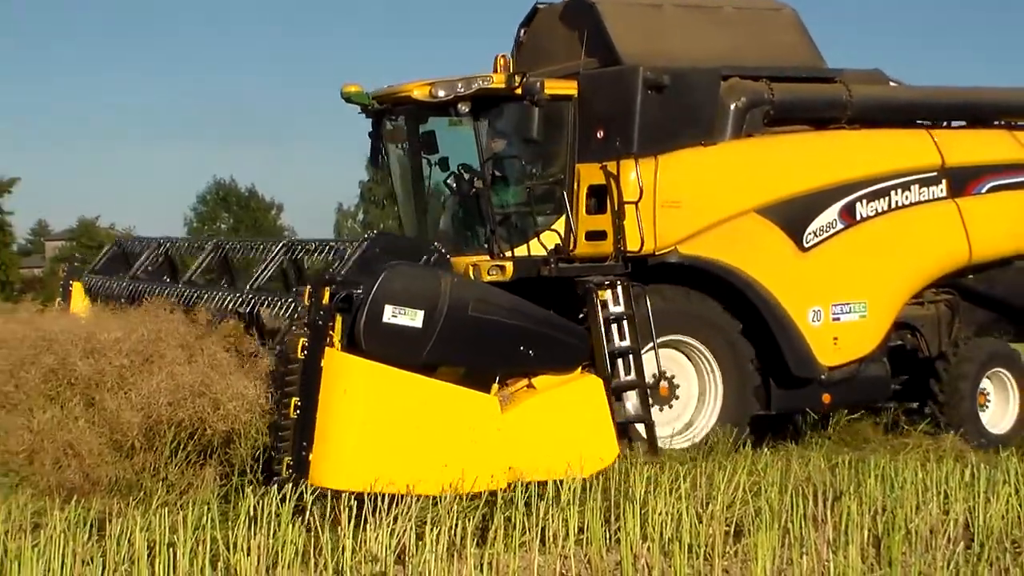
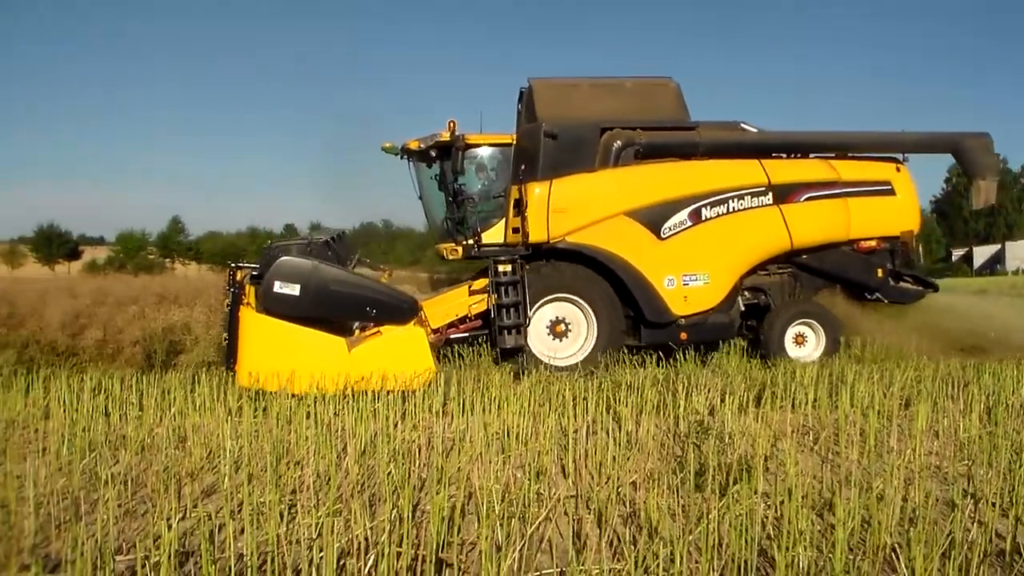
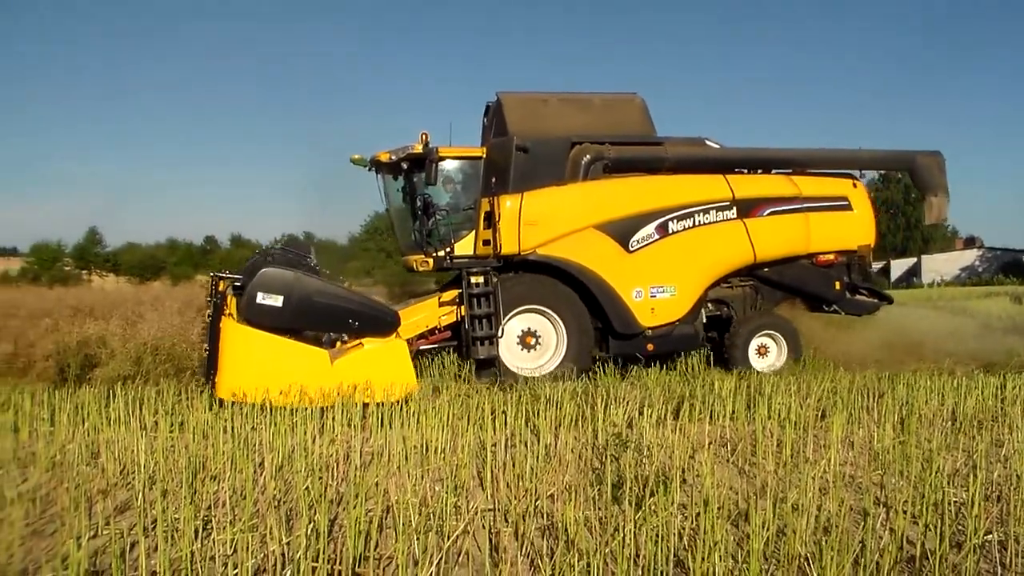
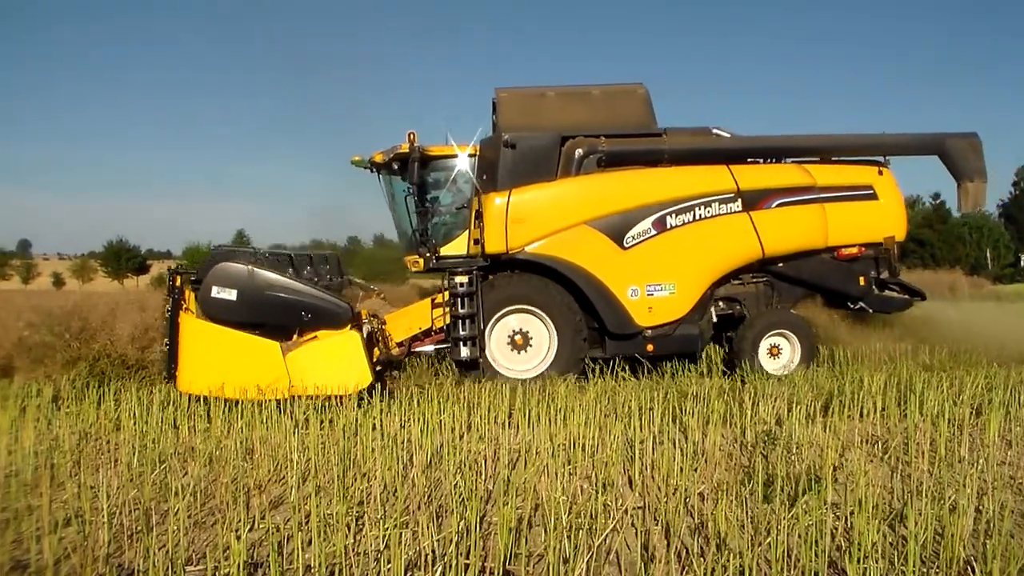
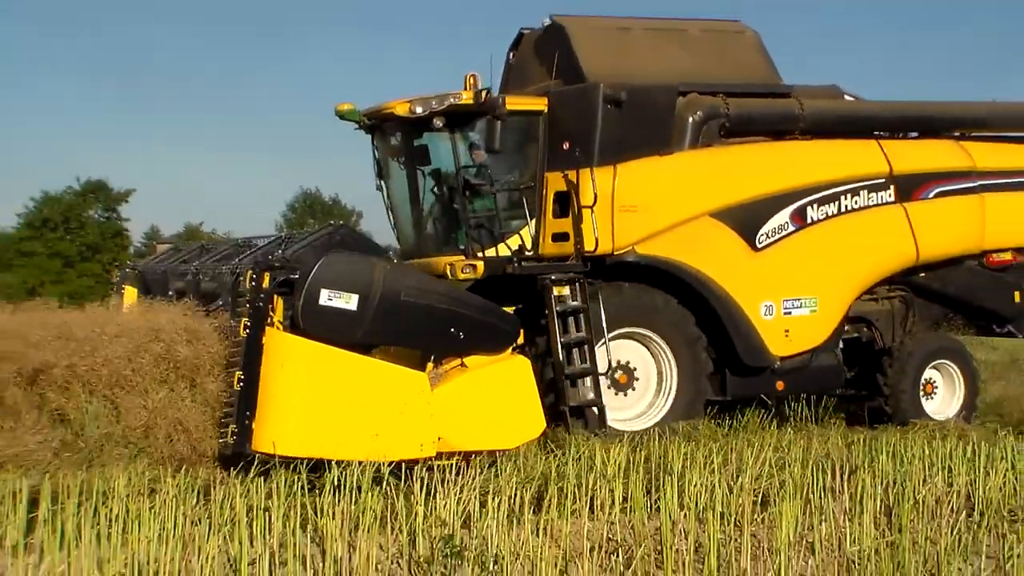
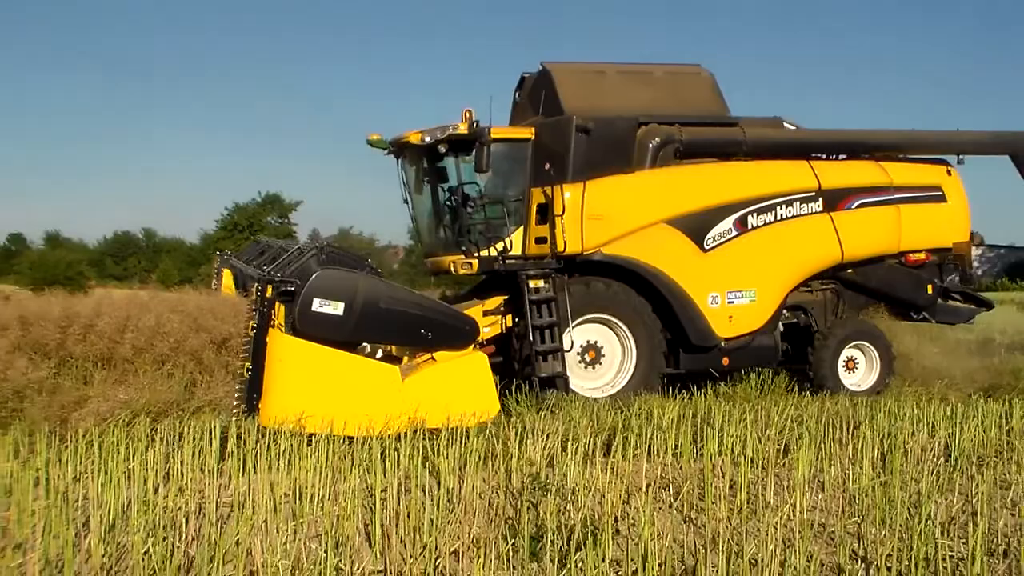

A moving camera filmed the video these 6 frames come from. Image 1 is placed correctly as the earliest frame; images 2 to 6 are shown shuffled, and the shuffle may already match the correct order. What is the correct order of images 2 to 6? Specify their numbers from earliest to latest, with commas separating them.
5, 6, 3, 2, 4
